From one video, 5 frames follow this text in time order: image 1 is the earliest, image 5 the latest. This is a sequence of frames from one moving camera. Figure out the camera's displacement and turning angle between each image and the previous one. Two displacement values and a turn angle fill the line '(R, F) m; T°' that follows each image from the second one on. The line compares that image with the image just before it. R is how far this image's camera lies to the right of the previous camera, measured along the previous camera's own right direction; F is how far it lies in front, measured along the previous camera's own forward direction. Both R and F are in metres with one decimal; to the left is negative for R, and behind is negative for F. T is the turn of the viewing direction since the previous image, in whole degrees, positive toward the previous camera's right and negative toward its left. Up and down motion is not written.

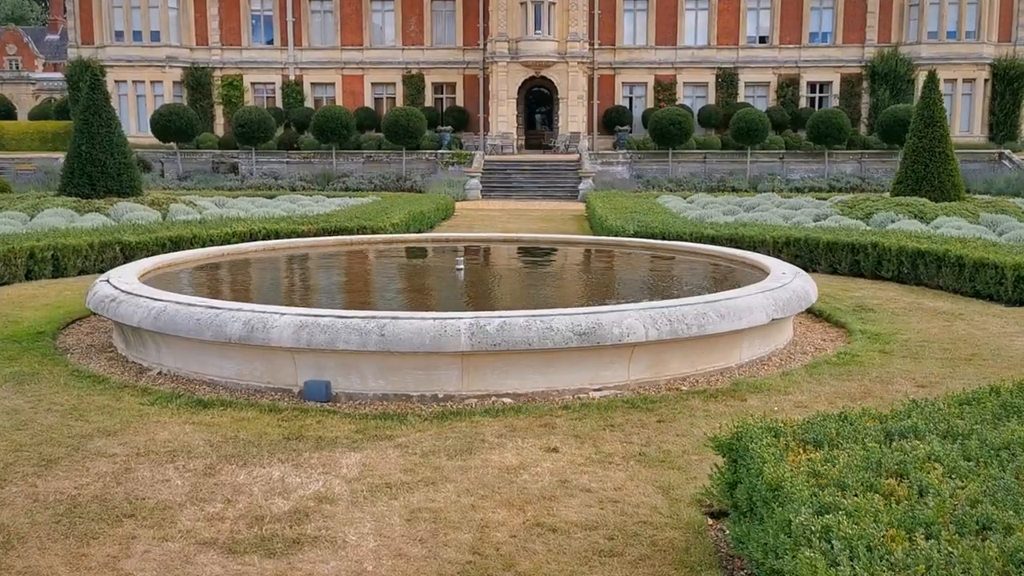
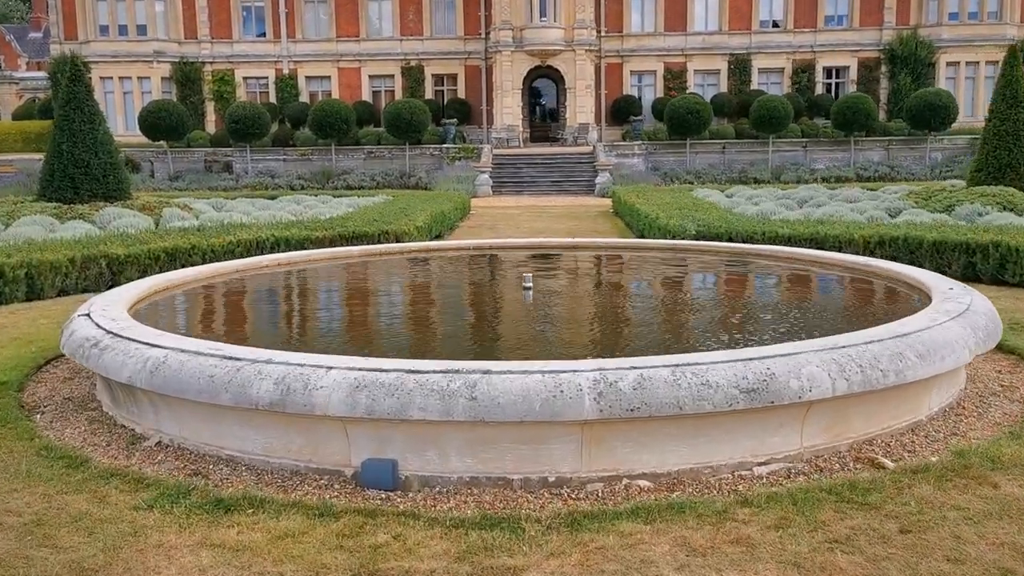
(-0.5, +1.3) m; 0°
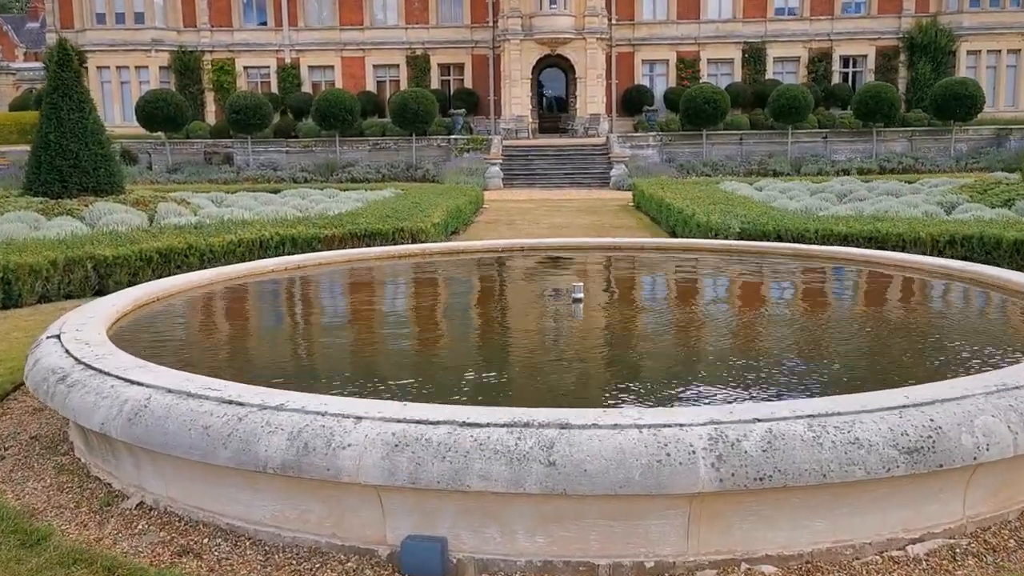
(-0.2, +0.8) m; 0°
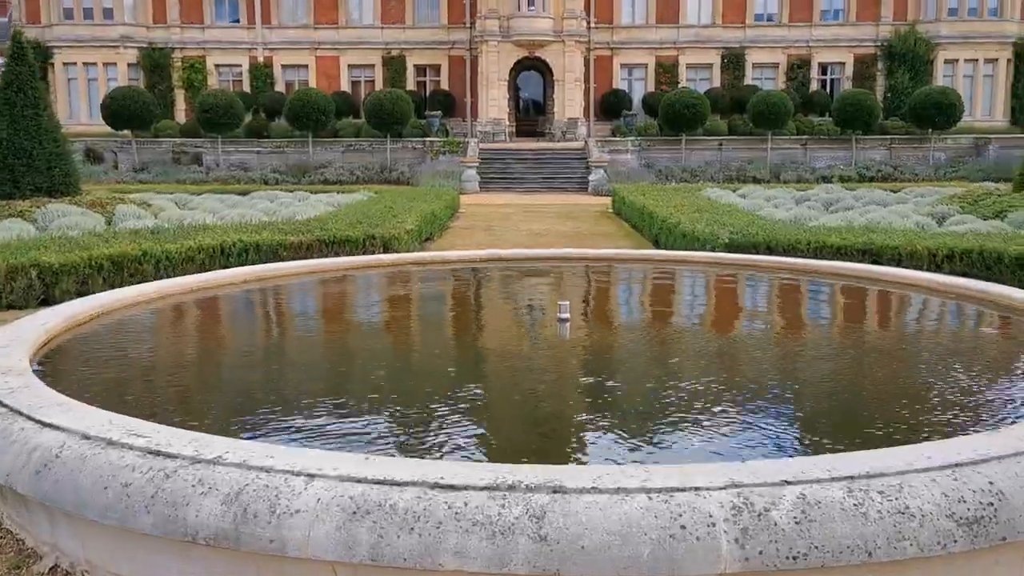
(0.0, +0.4) m; +1°
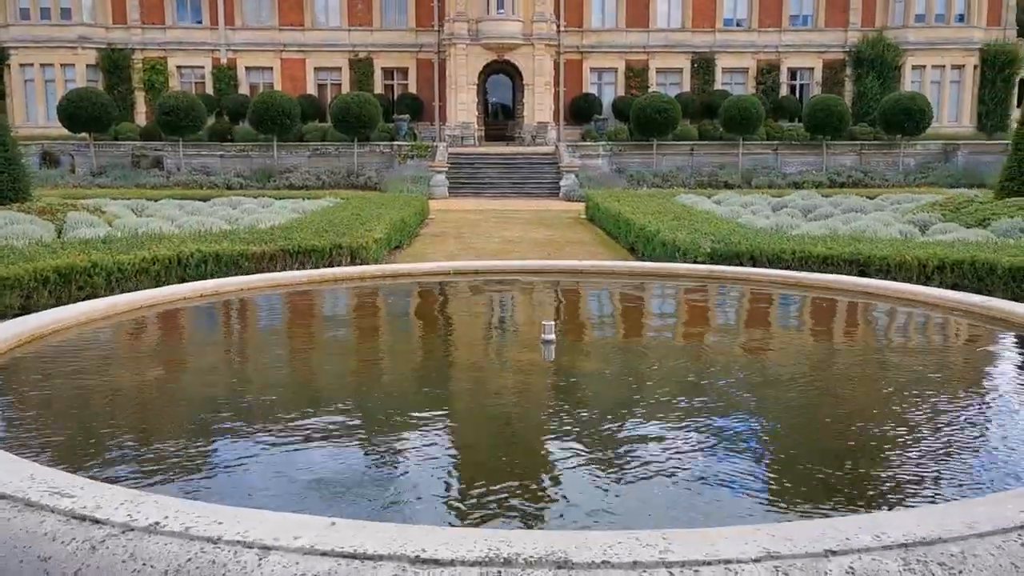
(-0.1, +0.3) m; +2°
